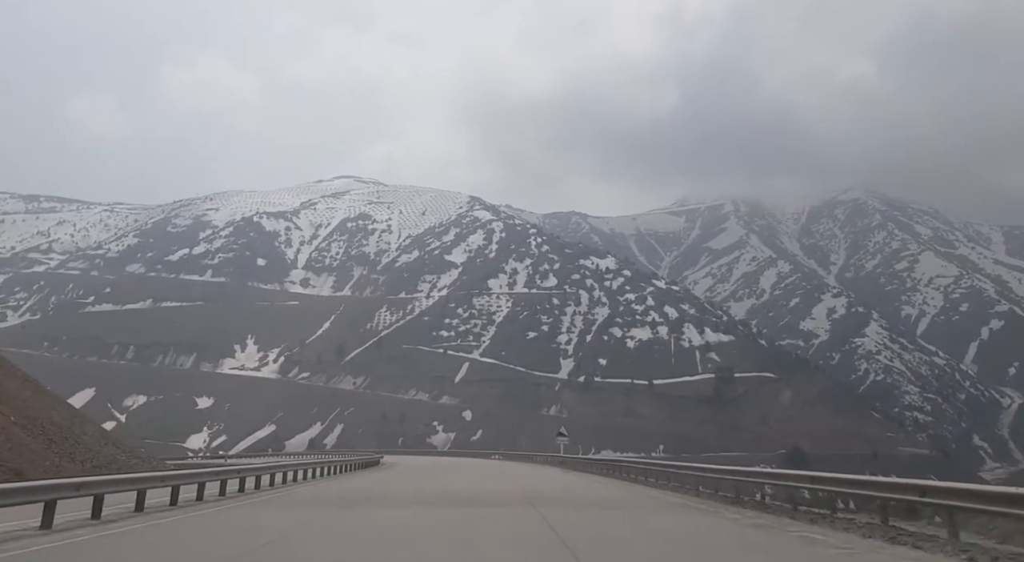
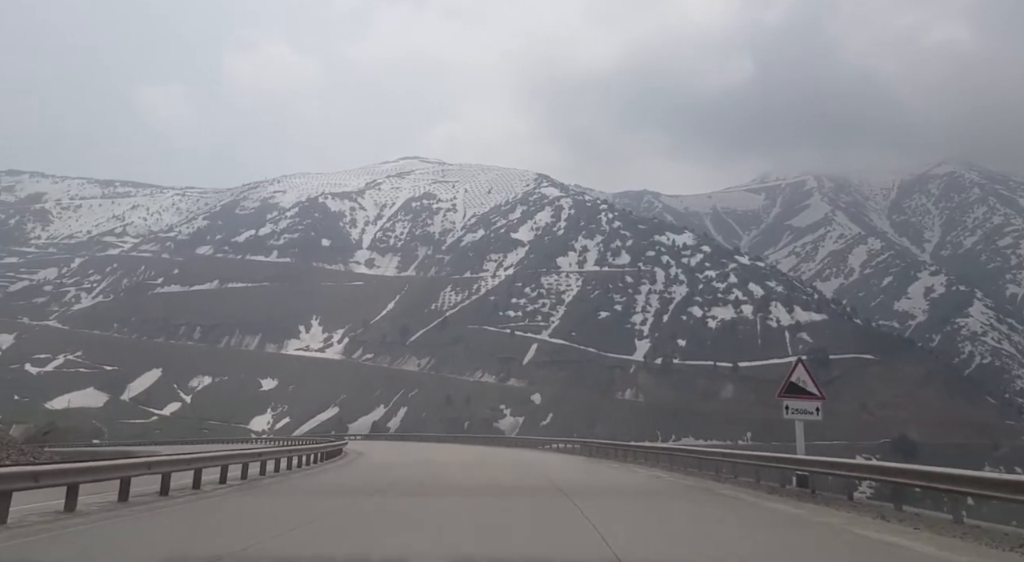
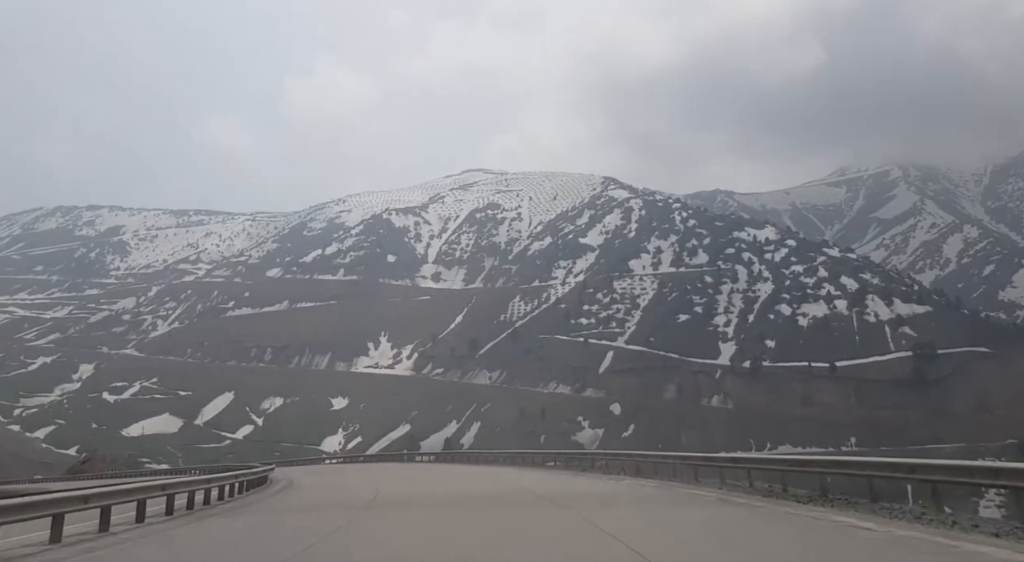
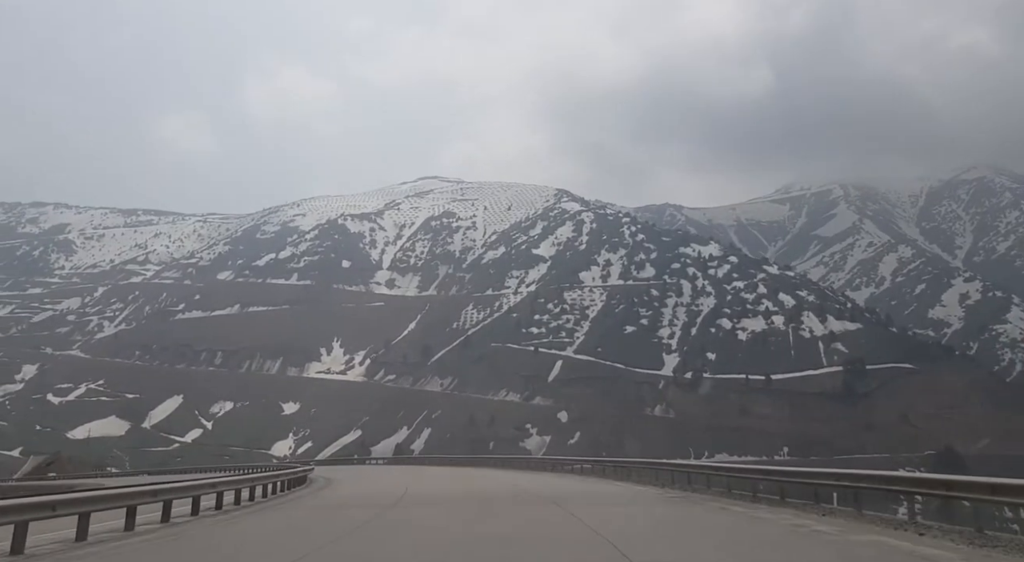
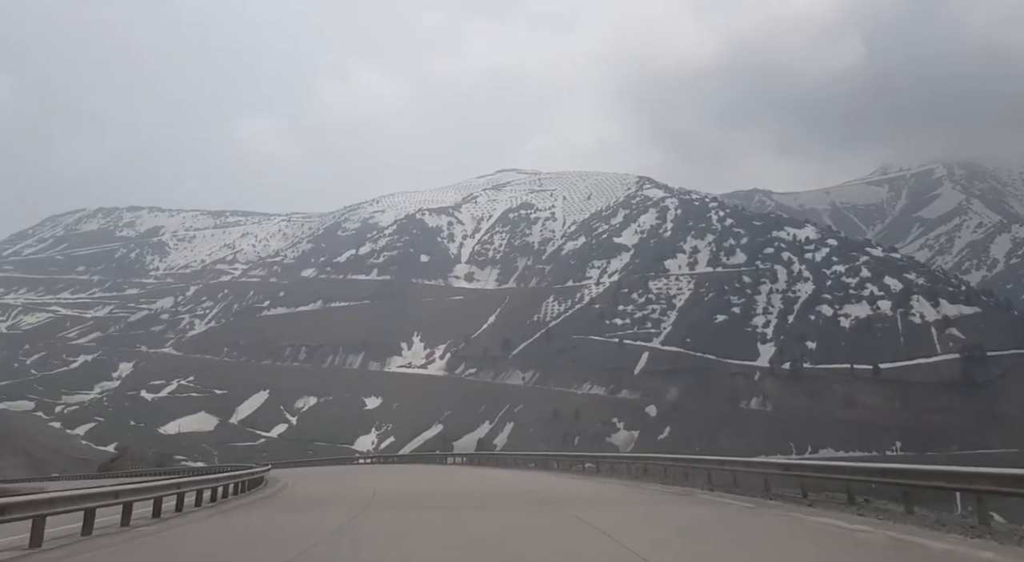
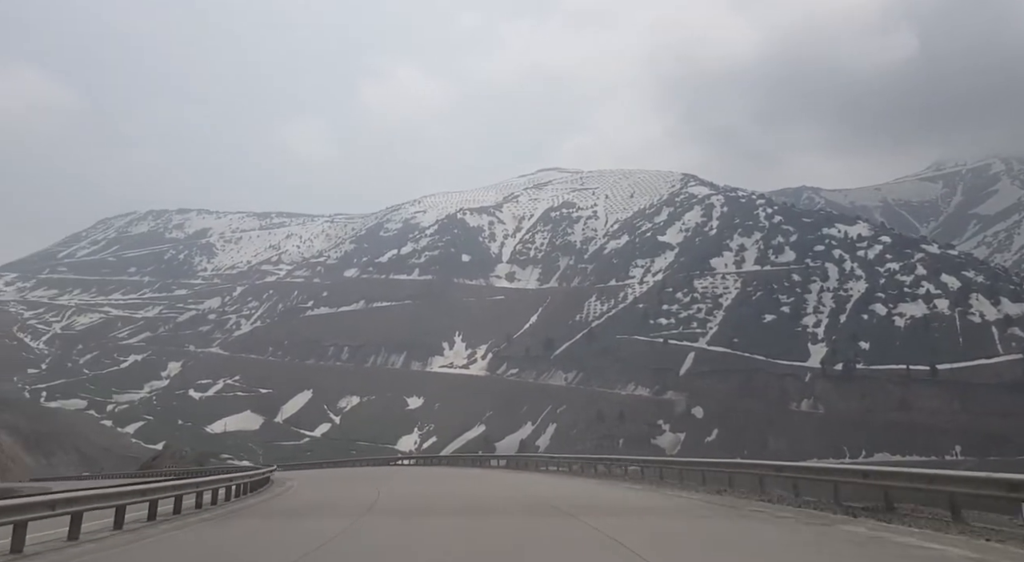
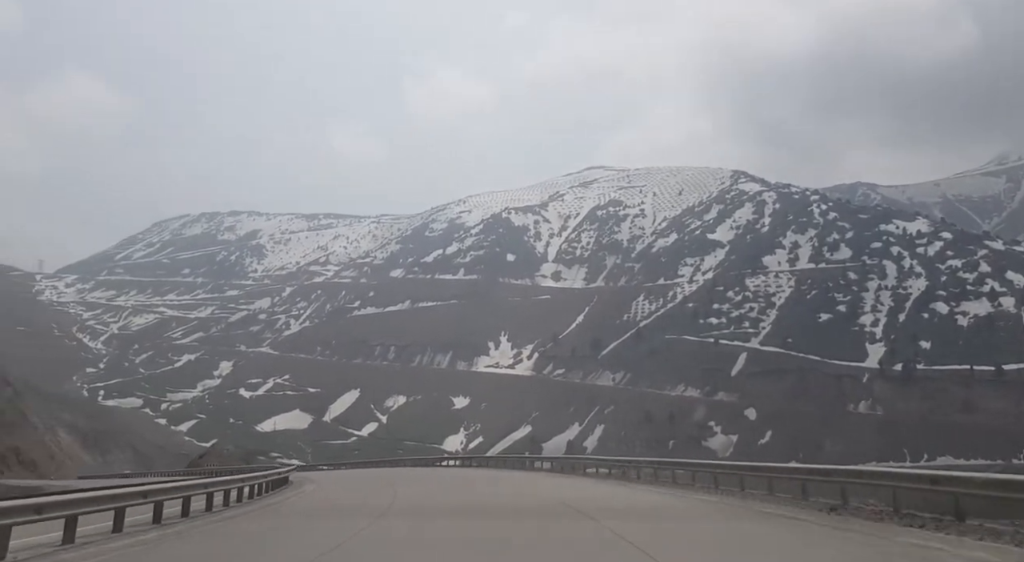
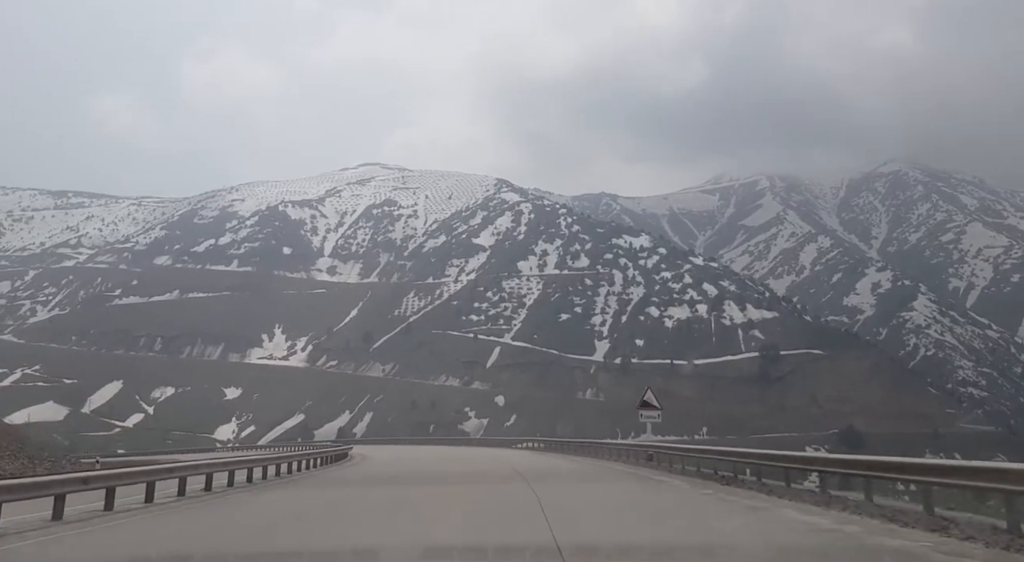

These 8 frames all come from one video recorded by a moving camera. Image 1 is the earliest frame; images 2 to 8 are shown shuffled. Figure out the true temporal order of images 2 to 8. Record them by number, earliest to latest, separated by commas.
8, 2, 4, 3, 5, 6, 7
